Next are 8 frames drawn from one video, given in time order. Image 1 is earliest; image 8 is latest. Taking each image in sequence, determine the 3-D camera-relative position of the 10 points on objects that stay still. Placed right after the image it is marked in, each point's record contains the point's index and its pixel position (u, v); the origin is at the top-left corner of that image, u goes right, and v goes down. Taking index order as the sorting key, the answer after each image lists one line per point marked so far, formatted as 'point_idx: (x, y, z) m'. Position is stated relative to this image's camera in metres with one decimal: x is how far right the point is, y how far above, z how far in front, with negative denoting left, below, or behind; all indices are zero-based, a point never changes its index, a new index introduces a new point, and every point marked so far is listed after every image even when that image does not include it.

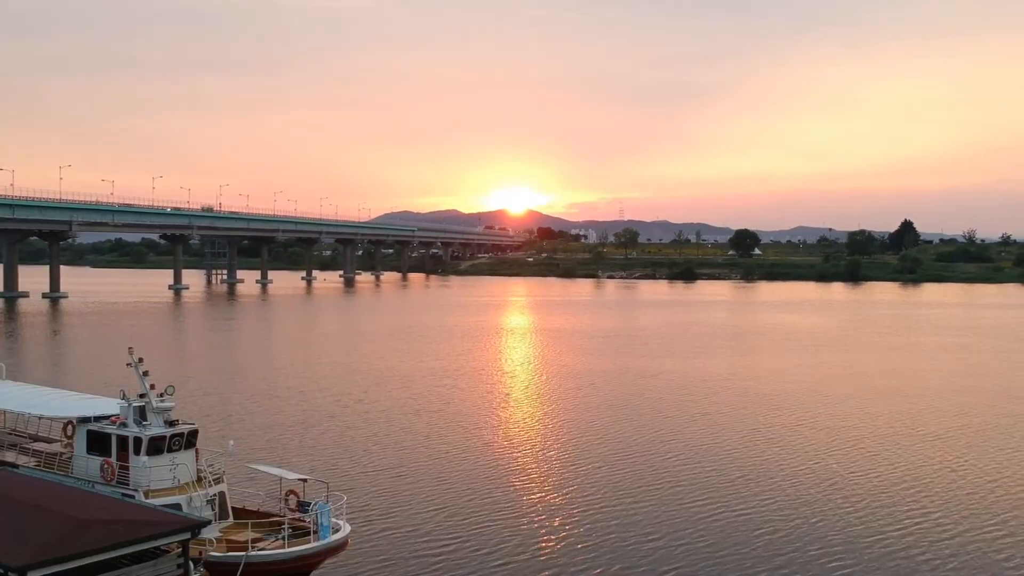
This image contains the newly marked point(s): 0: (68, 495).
0: (-7.6, -3.6, +17.4) m
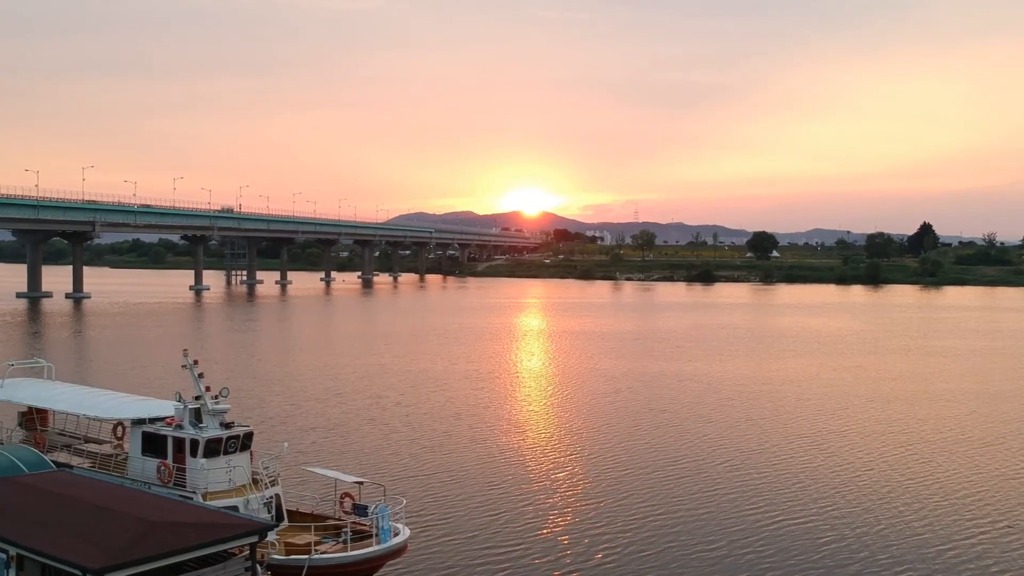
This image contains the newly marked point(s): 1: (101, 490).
0: (-6.5, -3.6, +17.4) m
1: (-7.3, -3.5, +17.8) m
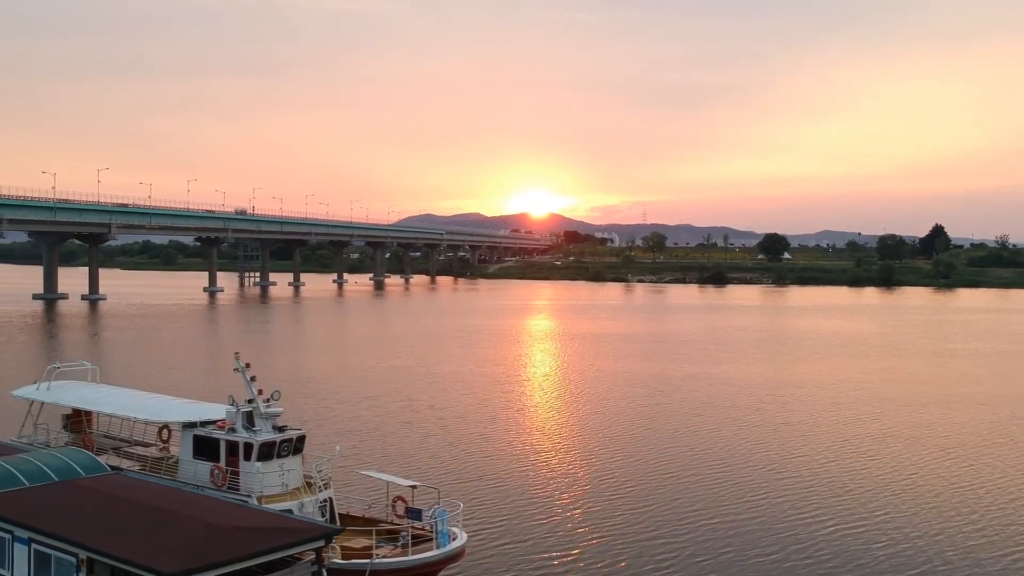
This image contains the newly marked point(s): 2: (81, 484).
0: (-5.4, -3.6, +17.4) m
1: (-6.2, -3.6, +17.8) m
2: (-7.7, -3.5, +18.2) m
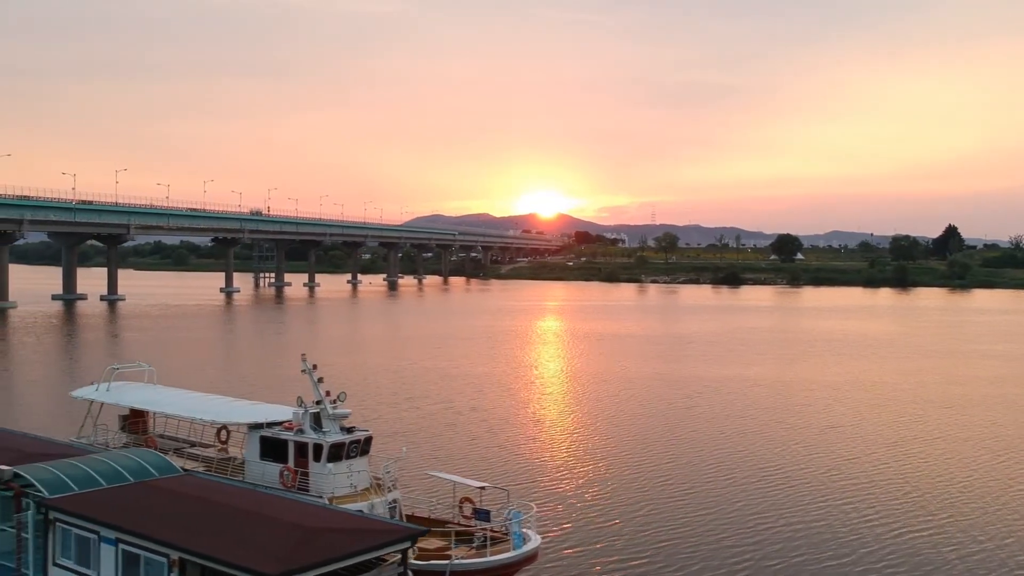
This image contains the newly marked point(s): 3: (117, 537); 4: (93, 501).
0: (-4.0, -3.7, +17.5) m
1: (-4.8, -3.6, +17.9) m
2: (-6.3, -3.6, +18.3) m
3: (-6.4, -4.0, +16.3) m
4: (-7.2, -3.7, +17.4) m
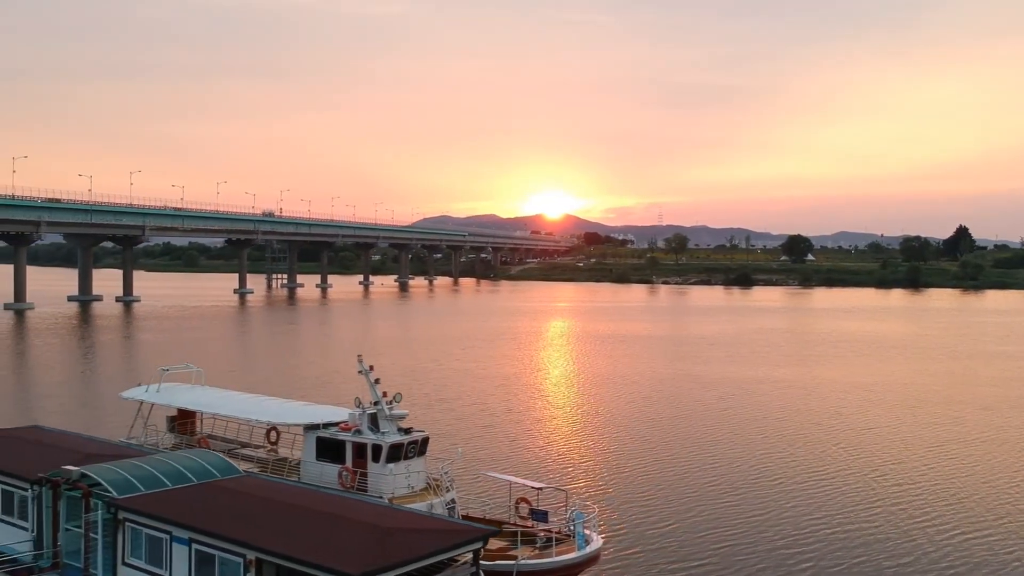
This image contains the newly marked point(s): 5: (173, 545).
0: (-2.9, -3.7, +17.6) m
1: (-3.7, -3.7, +18.0) m
2: (-5.2, -3.6, +18.4) m
3: (-5.2, -4.0, +16.4) m
4: (-6.1, -3.7, +17.5) m
5: (-5.6, -4.3, +16.7) m
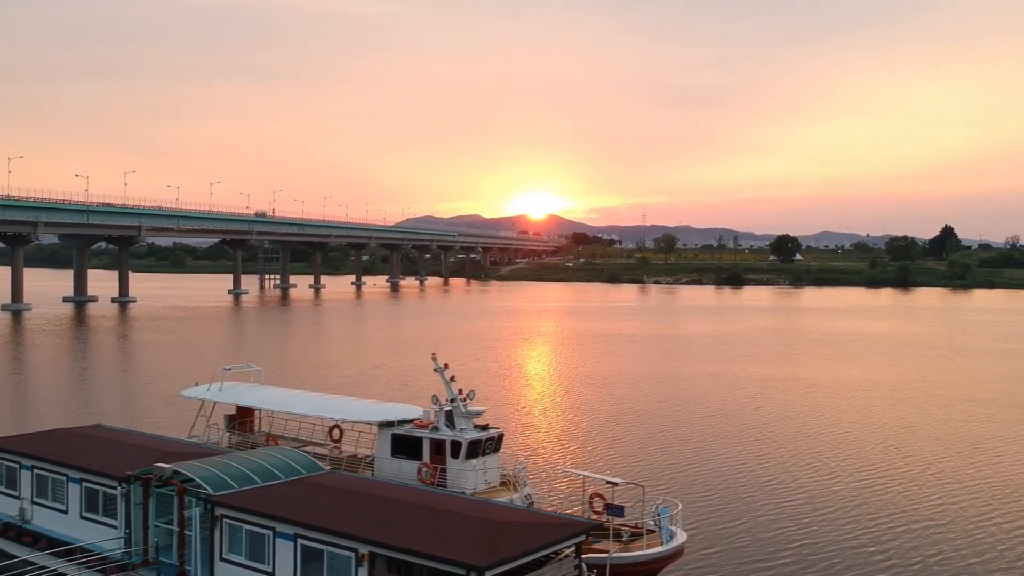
0: (-1.2, -3.7, +17.8) m
1: (-2.0, -3.6, +18.2) m
2: (-3.5, -3.6, +18.6) m
3: (-3.6, -4.0, +16.6) m
4: (-4.4, -3.7, +17.7) m
5: (-4.0, -4.2, +17.0) m
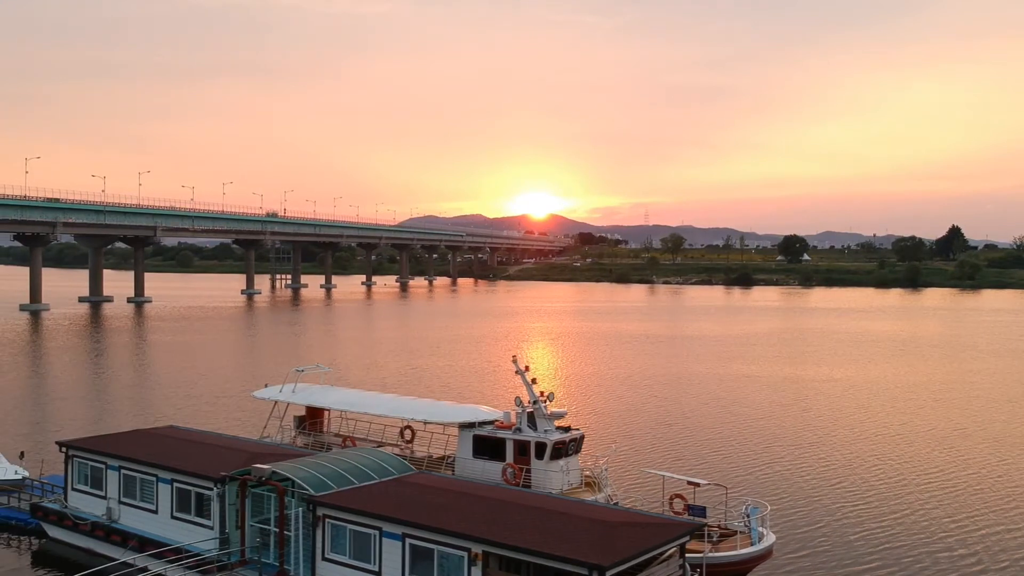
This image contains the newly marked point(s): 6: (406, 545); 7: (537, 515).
0: (+0.5, -3.7, +18.1) m
1: (-0.3, -3.7, +18.5) m
2: (-1.8, -3.6, +18.9) m
3: (-1.8, -4.1, +16.9) m
4: (-2.7, -3.7, +18.0) m
5: (-2.2, -4.3, +17.3) m
6: (-1.8, -4.3, +16.9) m
7: (+0.4, -3.8, +16.8) m
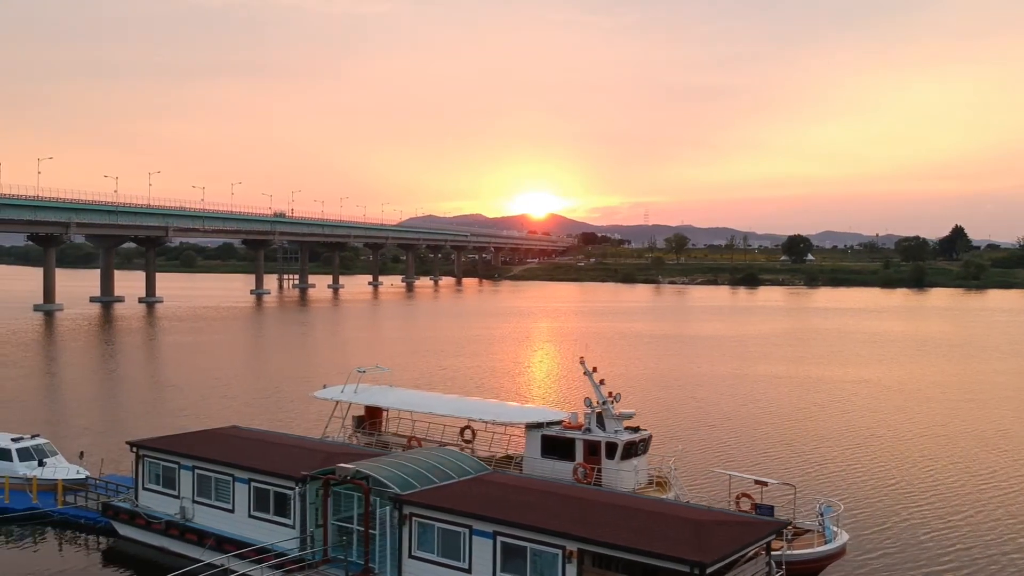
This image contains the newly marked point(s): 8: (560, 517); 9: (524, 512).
0: (+2.1, -3.8, +18.5) m
1: (+1.3, -3.8, +18.8) m
2: (-0.2, -3.7, +19.3) m
3: (-0.3, -4.1, +17.3) m
4: (-1.1, -3.8, +18.4) m
5: (-0.7, -4.4, +17.6) m
6: (-0.2, -4.3, +17.2) m
7: (+1.9, -3.8, +17.2) m
8: (+0.7, -3.9, +17.2) m
9: (+0.2, -3.9, +17.5) m
